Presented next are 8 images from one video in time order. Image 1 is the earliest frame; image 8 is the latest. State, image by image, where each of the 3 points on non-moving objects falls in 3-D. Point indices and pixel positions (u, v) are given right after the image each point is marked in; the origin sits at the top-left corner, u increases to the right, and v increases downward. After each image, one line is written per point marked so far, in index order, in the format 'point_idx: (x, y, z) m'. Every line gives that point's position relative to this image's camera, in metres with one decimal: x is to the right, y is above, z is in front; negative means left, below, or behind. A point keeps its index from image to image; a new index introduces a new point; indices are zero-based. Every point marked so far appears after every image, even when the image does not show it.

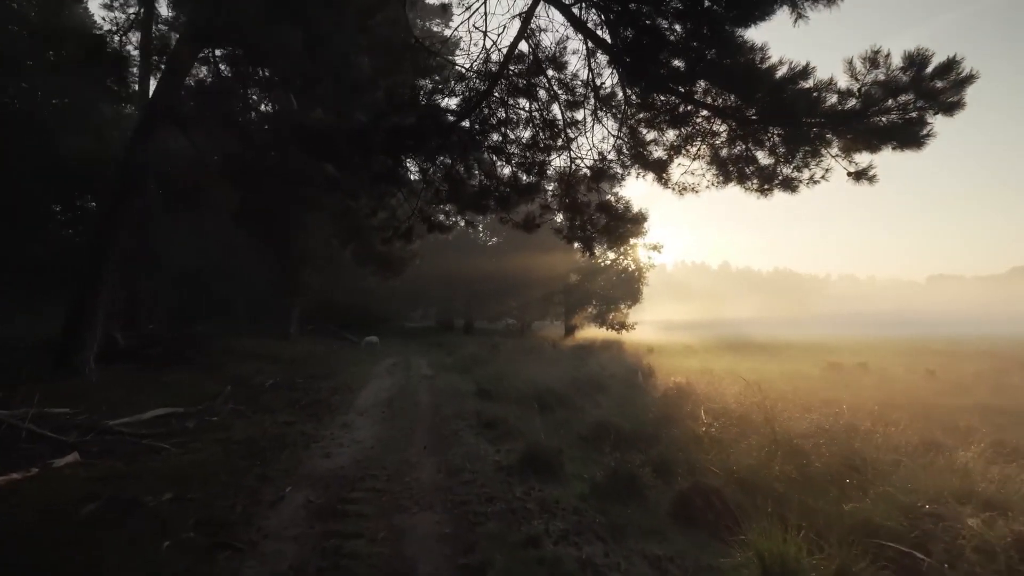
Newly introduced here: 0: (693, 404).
0: (+4.3, -2.7, +13.5) m
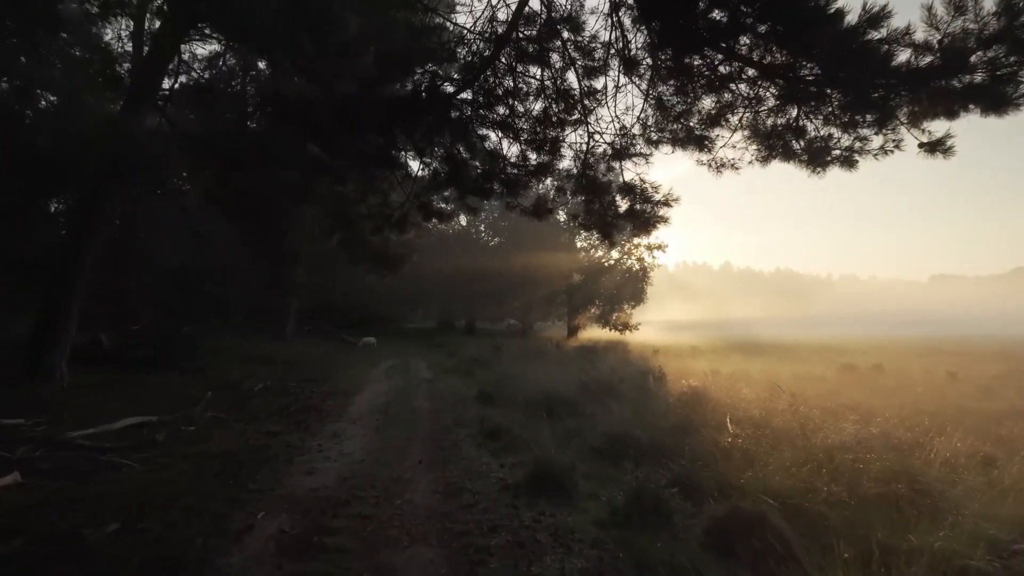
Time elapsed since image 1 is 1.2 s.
0: (+4.4, -2.7, +12.4) m
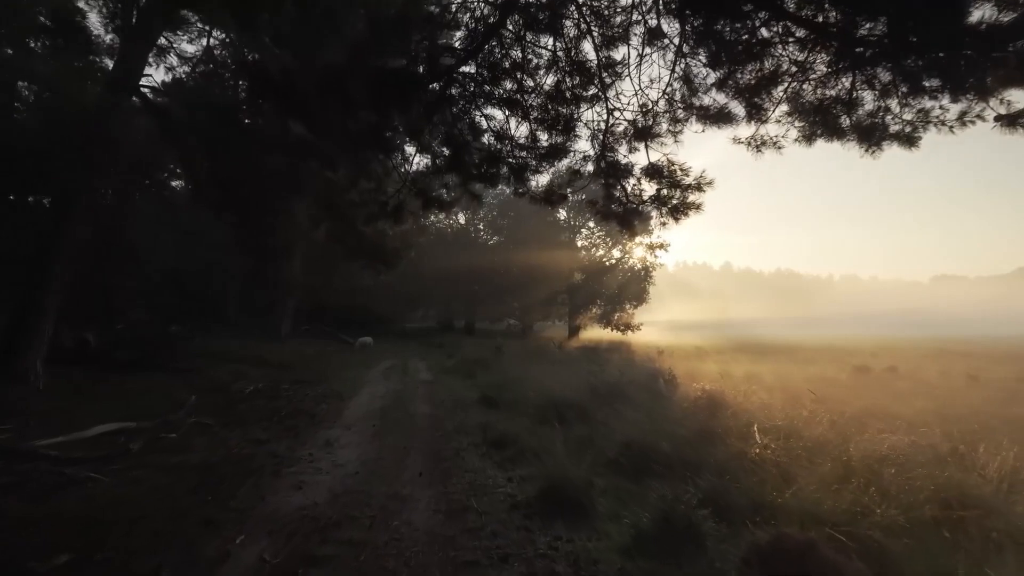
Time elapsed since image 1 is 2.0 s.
0: (+4.5, -2.6, +11.6) m
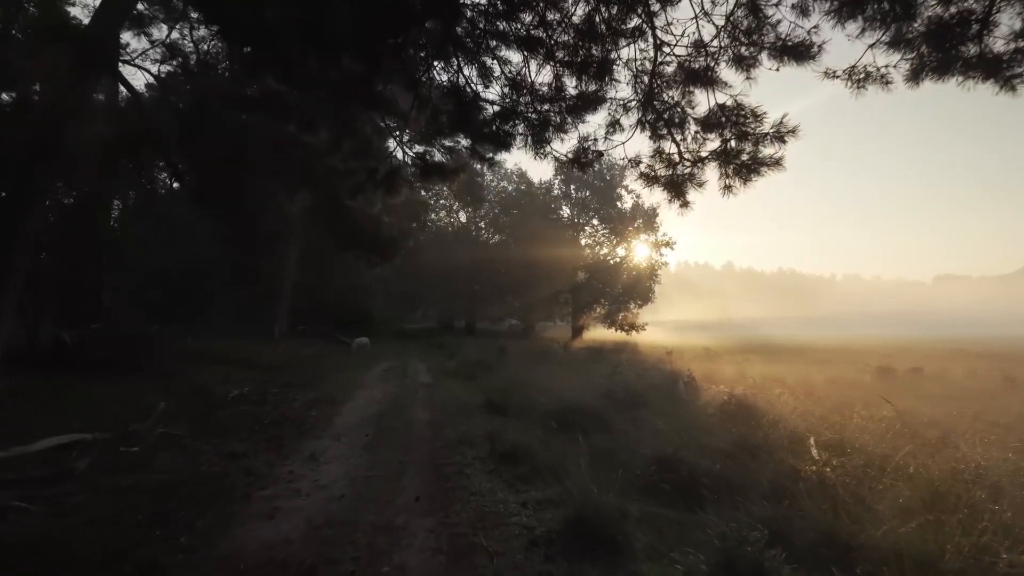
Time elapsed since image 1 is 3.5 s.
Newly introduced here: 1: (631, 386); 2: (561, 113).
0: (+4.7, -2.5, +10.3) m
1: (+3.0, -2.4, +14.6) m
2: (+0.5, +1.9, +6.5) m
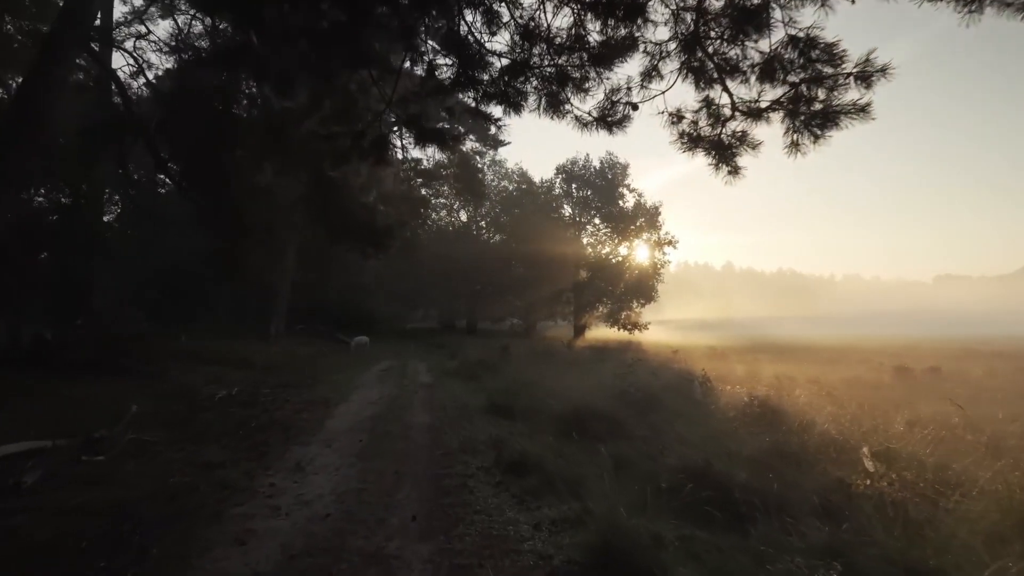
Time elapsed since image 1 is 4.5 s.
0: (+4.8, -2.3, +9.4) m
1: (+3.1, -2.3, +13.7) m
2: (+0.7, +2.1, +5.6) m
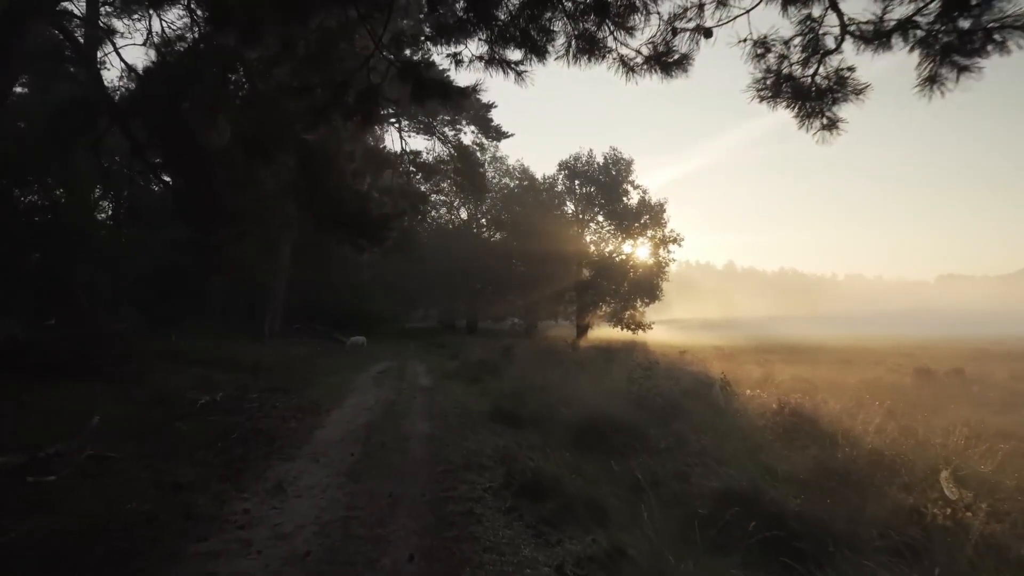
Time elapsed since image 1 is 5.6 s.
0: (+5.0, -2.3, +8.3) m
1: (+3.2, -2.2, +12.7) m
2: (+0.8, +2.1, +4.5) m
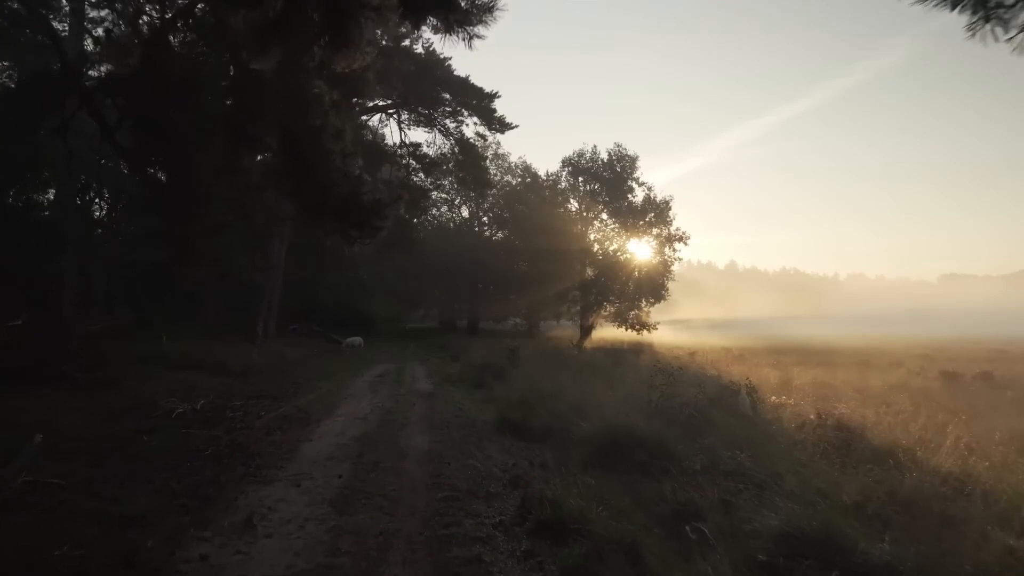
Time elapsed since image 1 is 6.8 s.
0: (+5.1, -2.2, +7.2) m
1: (+3.4, -2.2, +11.5) m
2: (+1.0, +2.2, +3.4) m
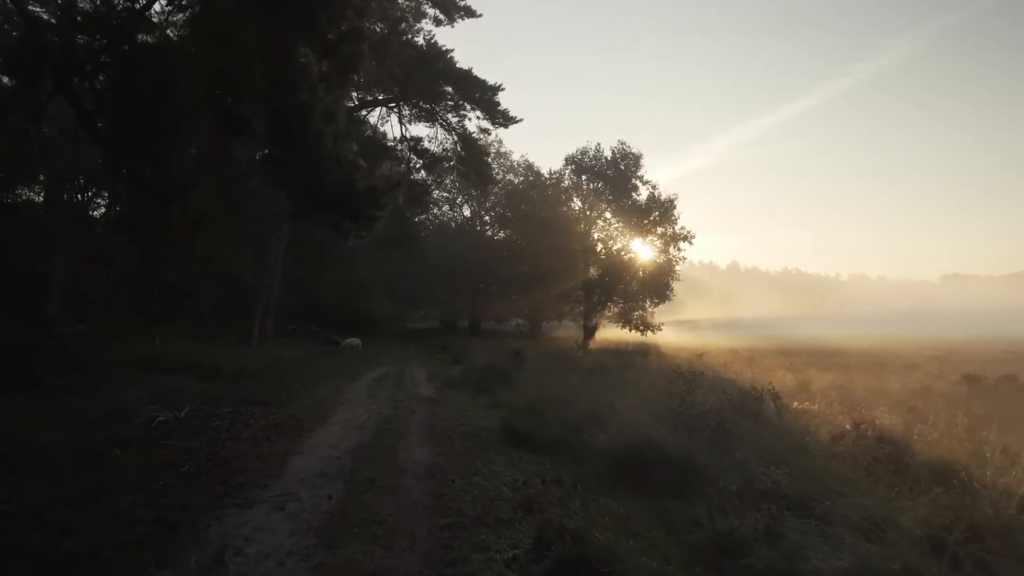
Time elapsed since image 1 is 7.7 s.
0: (+5.3, -2.2, +6.3) m
1: (+3.5, -2.2, +10.6) m
2: (+1.1, +2.2, +2.5) m
